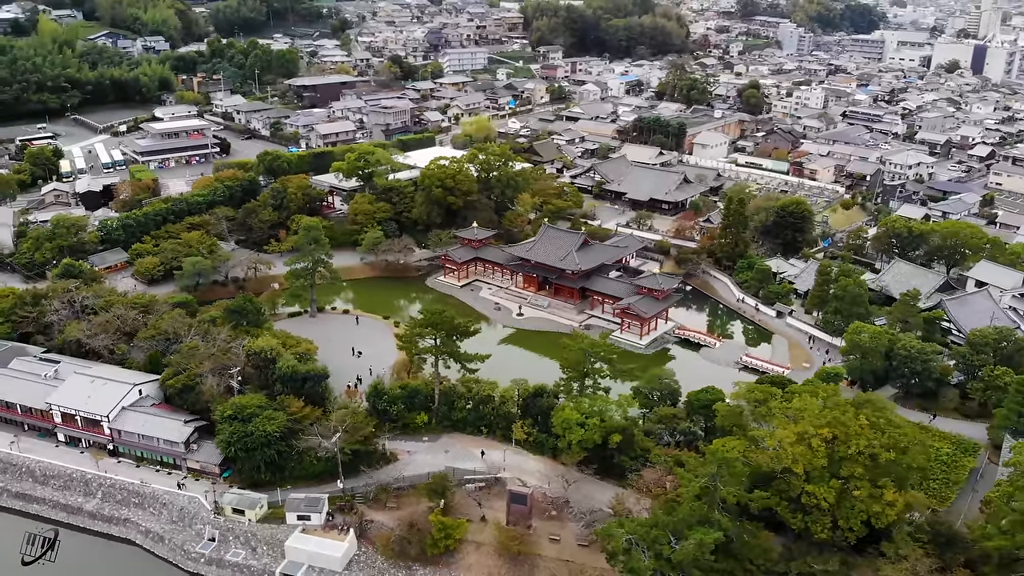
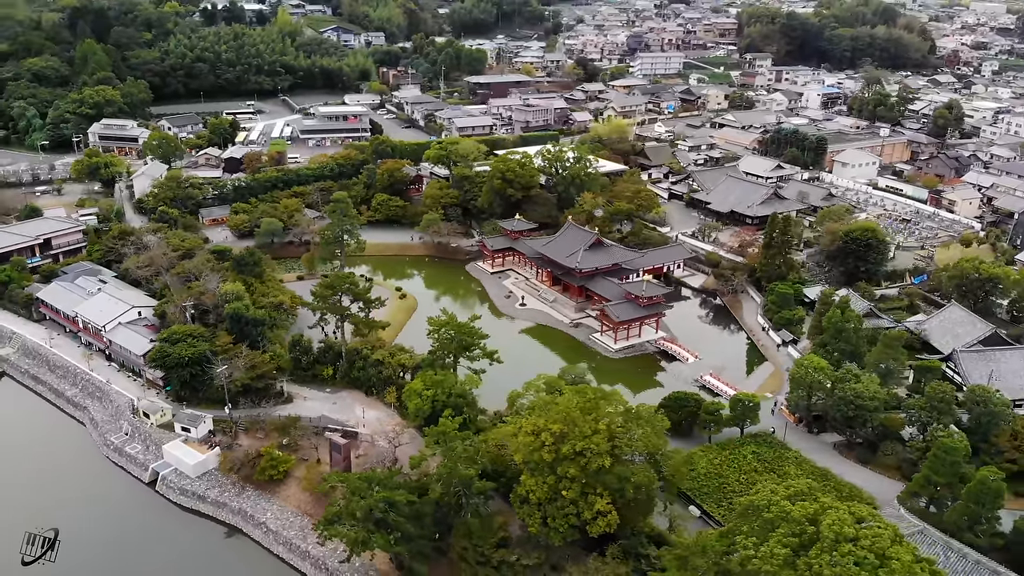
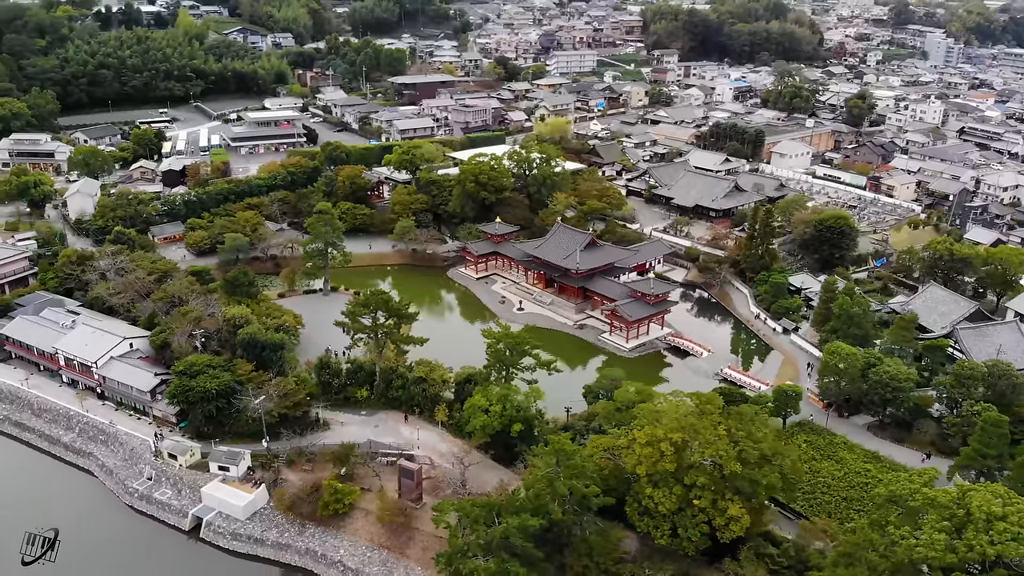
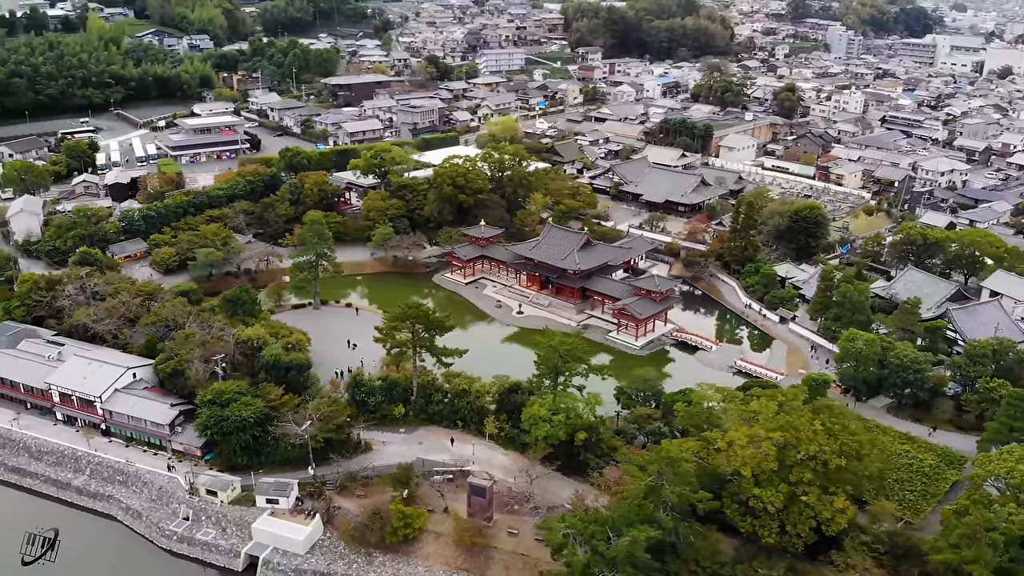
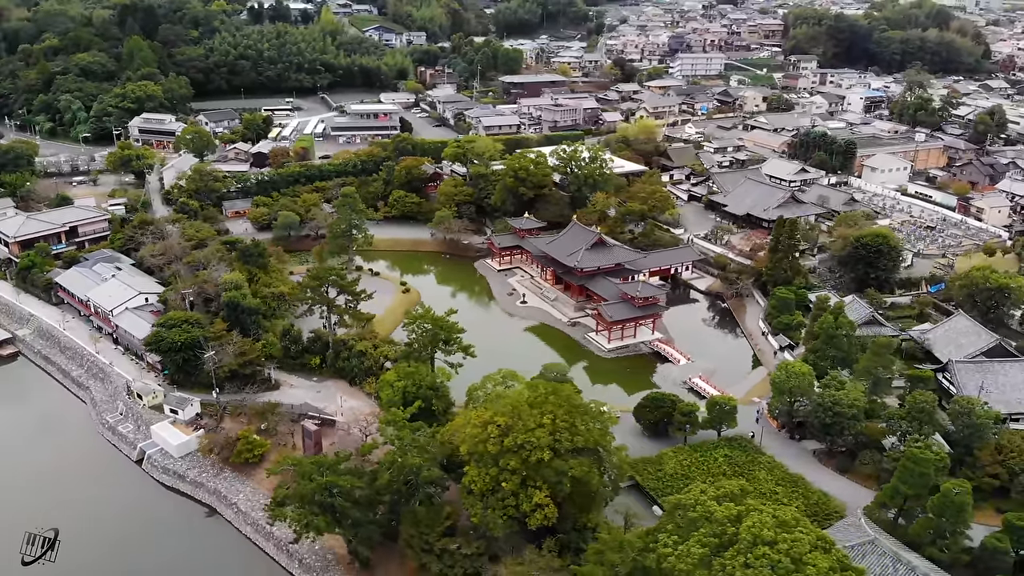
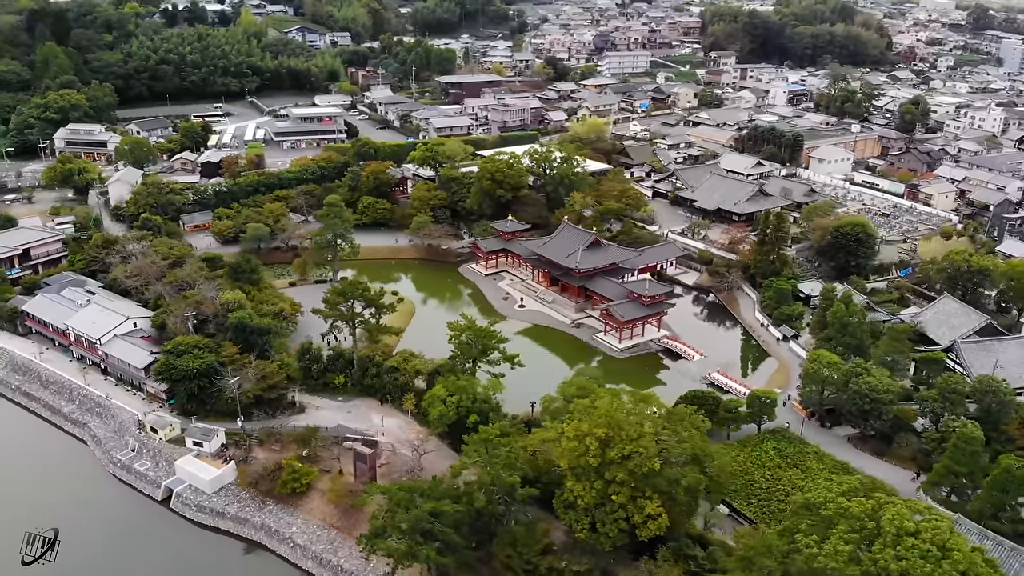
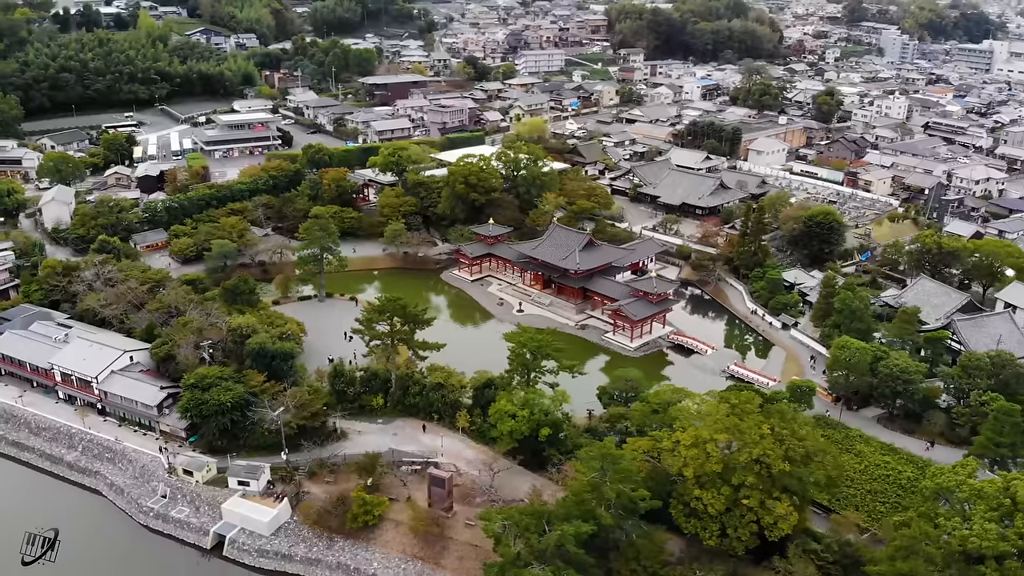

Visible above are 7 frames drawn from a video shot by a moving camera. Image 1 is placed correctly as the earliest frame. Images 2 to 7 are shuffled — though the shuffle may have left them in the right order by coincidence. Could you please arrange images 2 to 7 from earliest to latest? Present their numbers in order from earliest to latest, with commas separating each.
4, 7, 3, 6, 2, 5
